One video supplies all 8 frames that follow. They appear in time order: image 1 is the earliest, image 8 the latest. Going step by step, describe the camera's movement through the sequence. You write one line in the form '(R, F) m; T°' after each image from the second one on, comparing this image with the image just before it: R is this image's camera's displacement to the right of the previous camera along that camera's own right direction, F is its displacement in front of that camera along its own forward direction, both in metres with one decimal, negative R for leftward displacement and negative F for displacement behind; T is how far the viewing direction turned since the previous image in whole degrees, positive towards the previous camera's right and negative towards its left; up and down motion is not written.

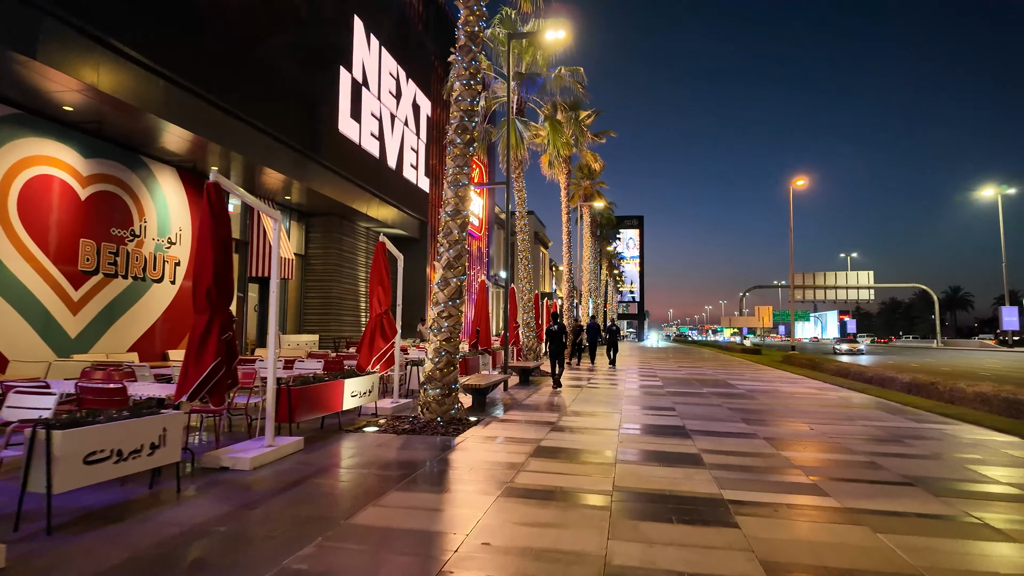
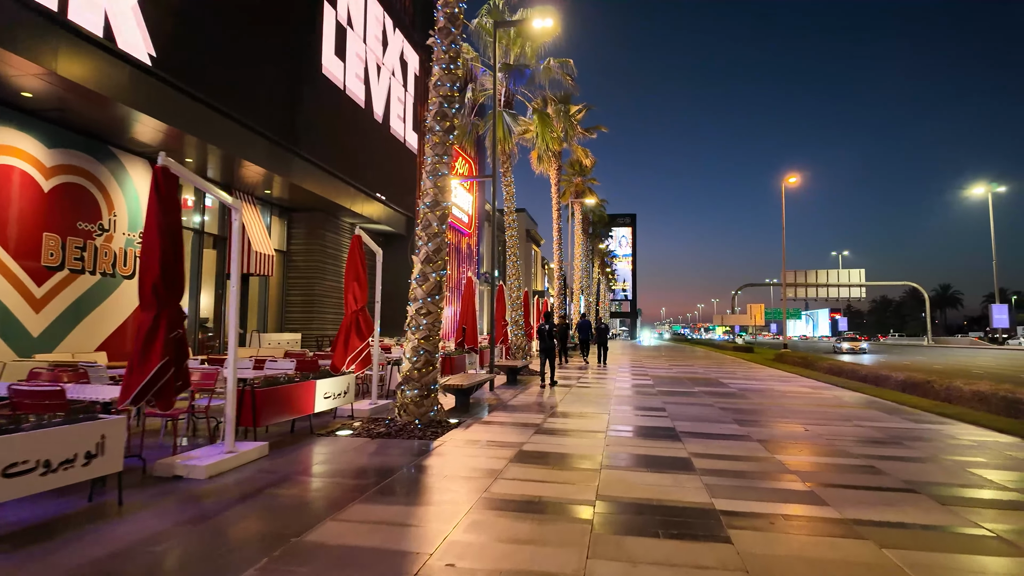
(+0.2, +0.4) m; +1°
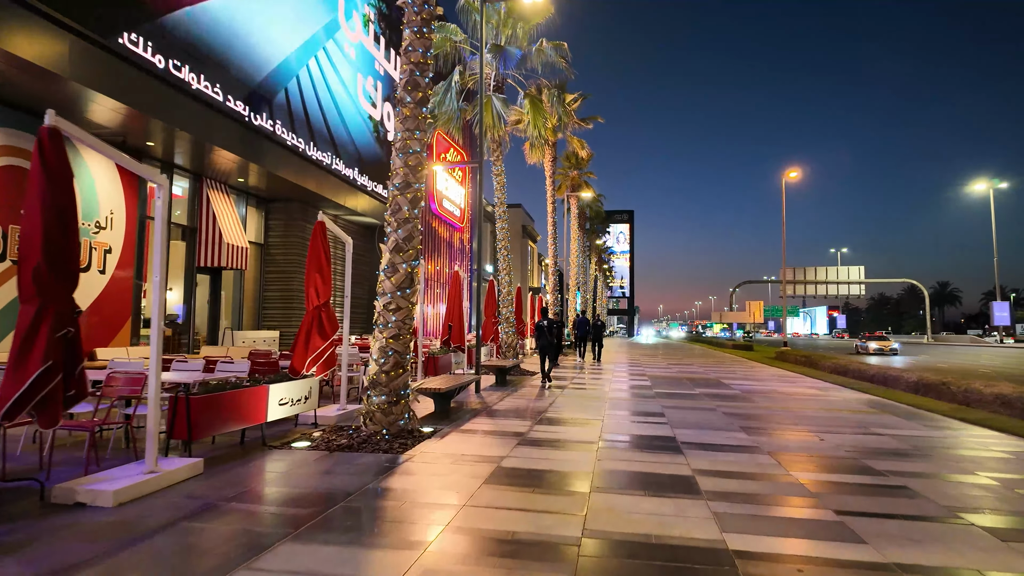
(+0.2, +0.9) m; 0°
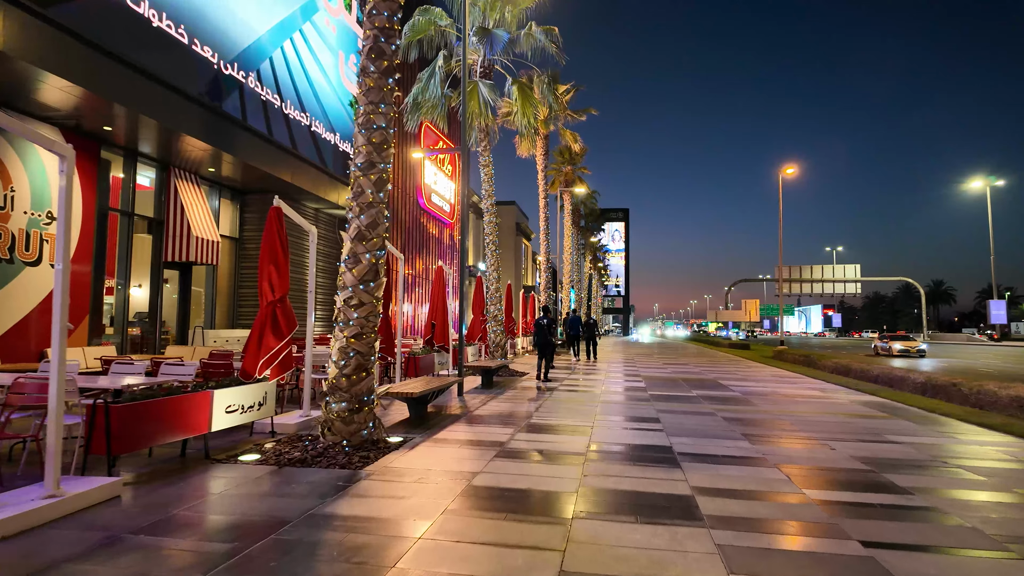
(+0.2, +0.8) m; 0°
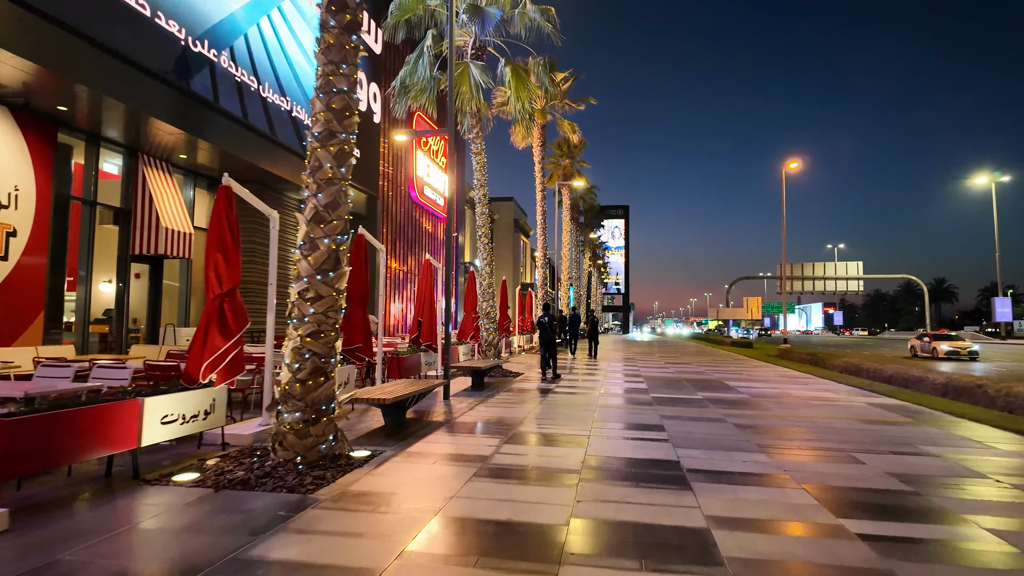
(+0.2, +0.9) m; 0°
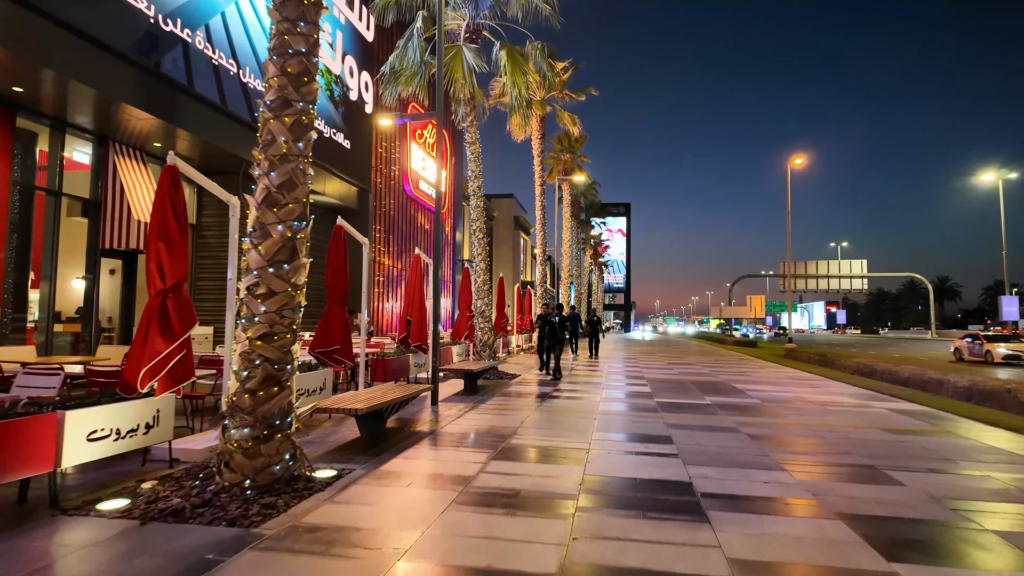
(+0.1, +0.8) m; 0°
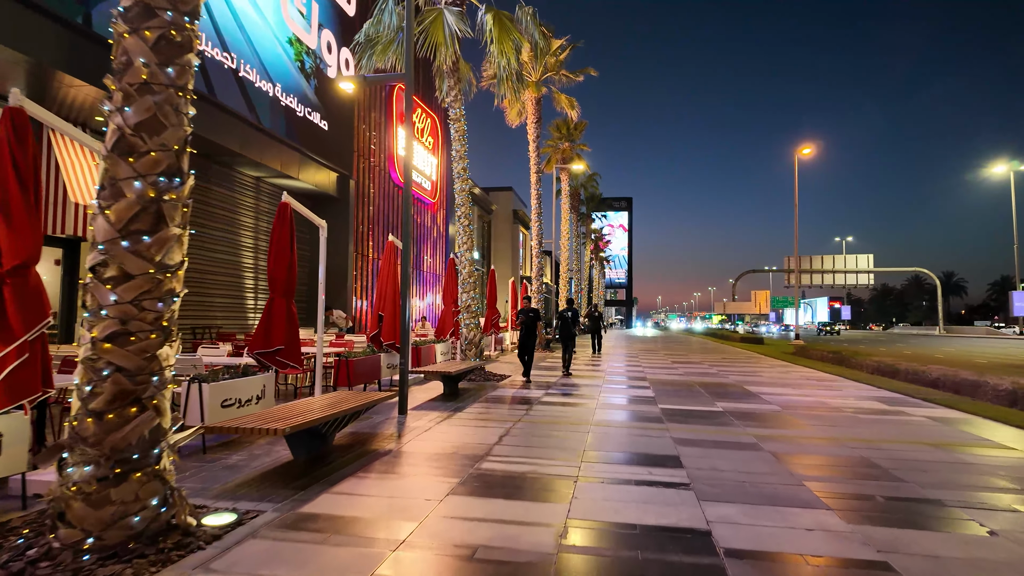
(+0.3, +1.4) m; 0°
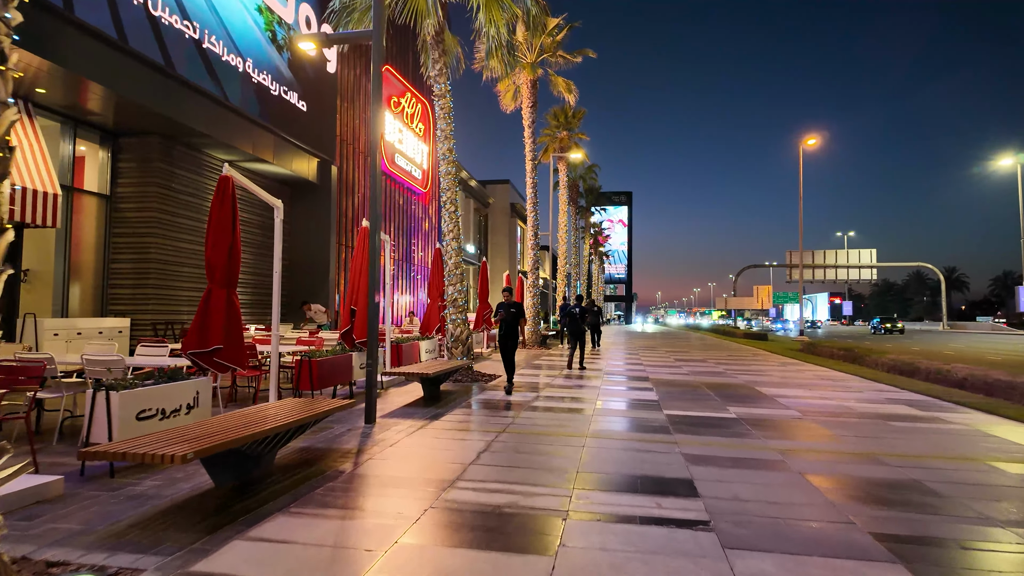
(+0.2, +1.1) m; 0°
